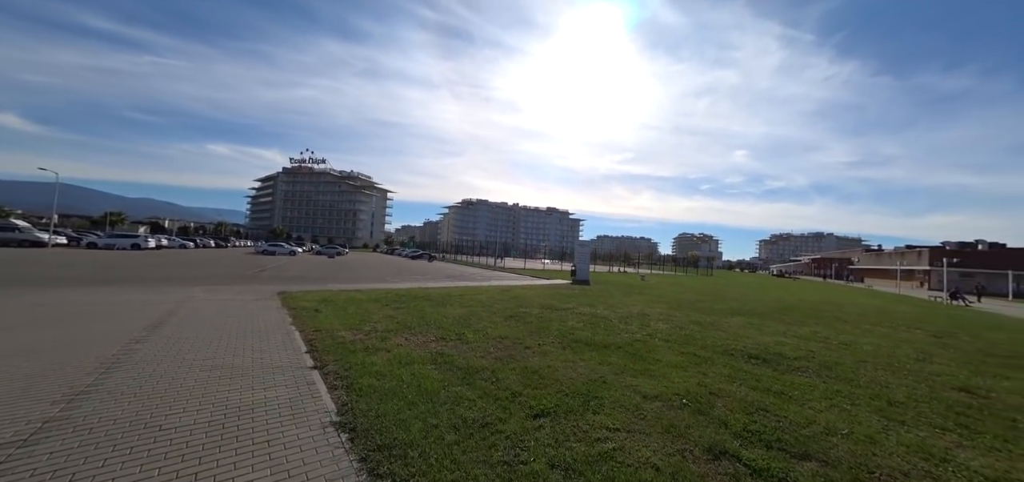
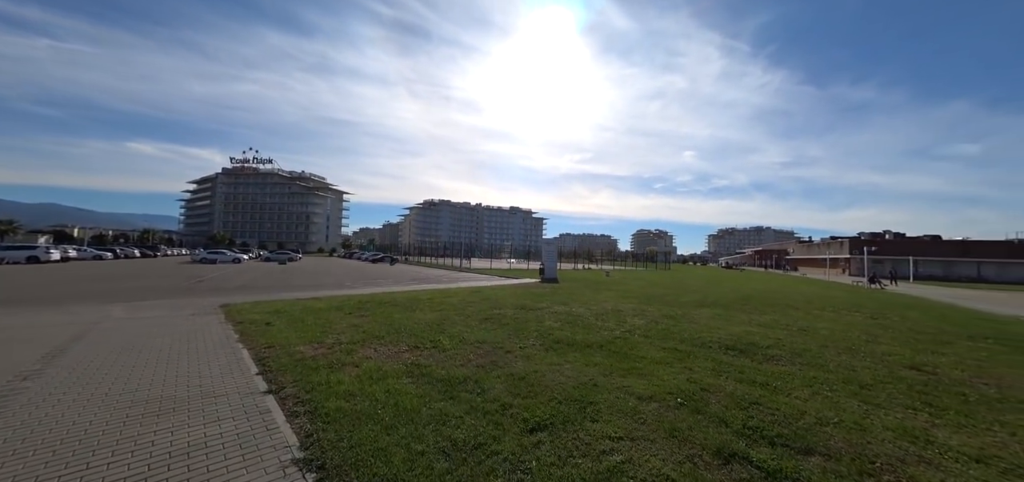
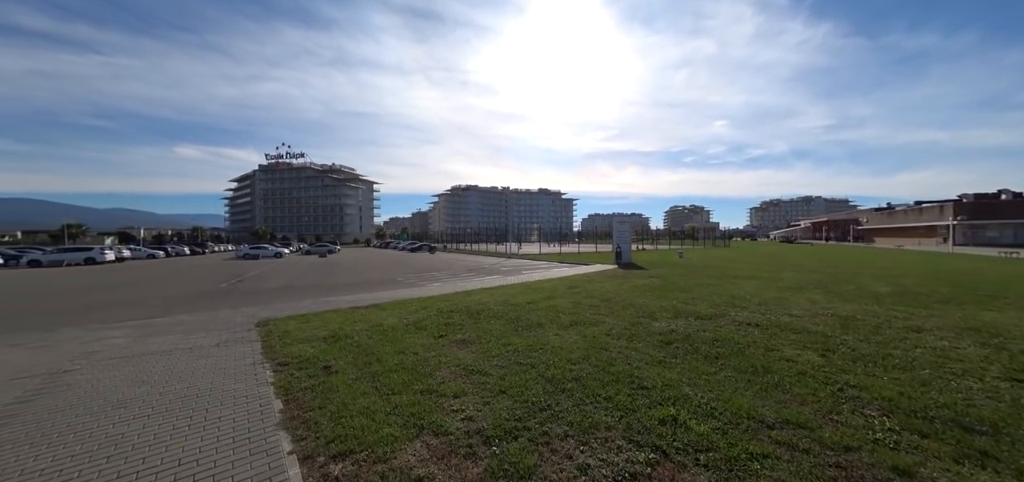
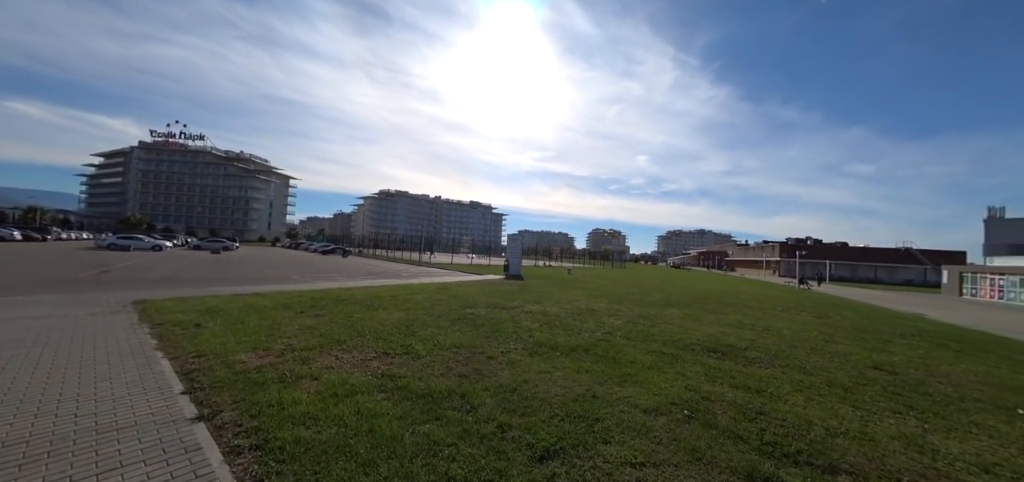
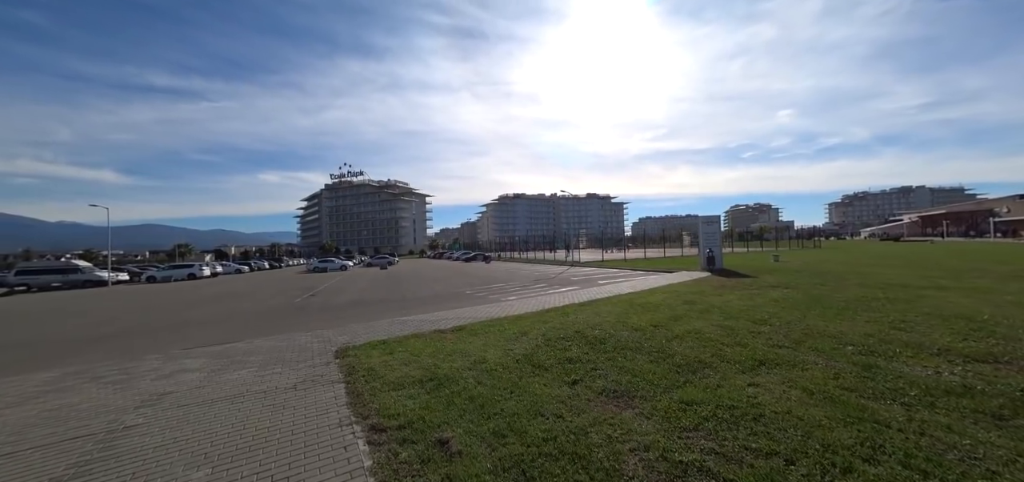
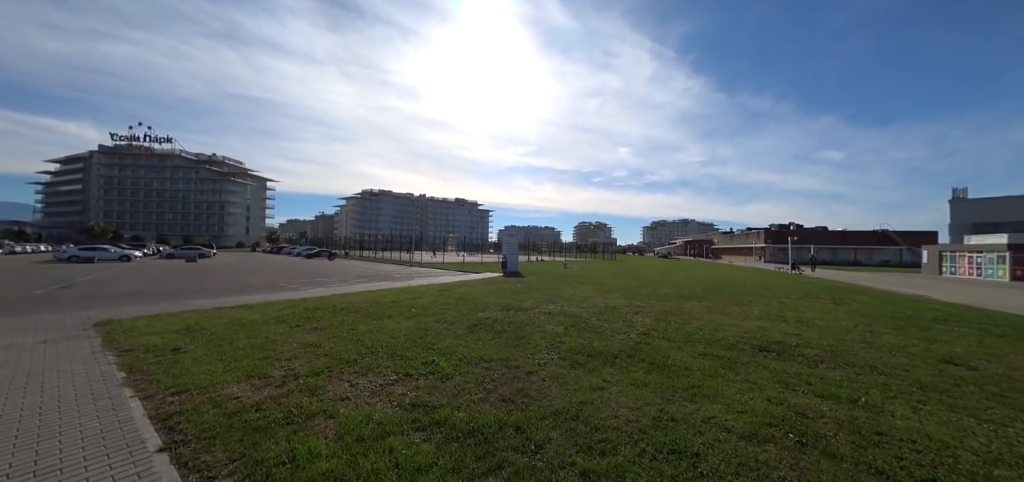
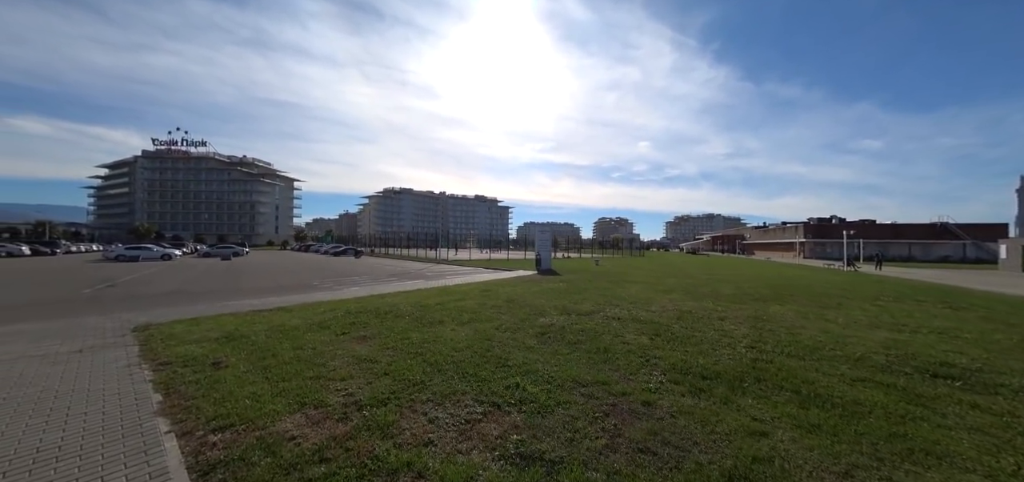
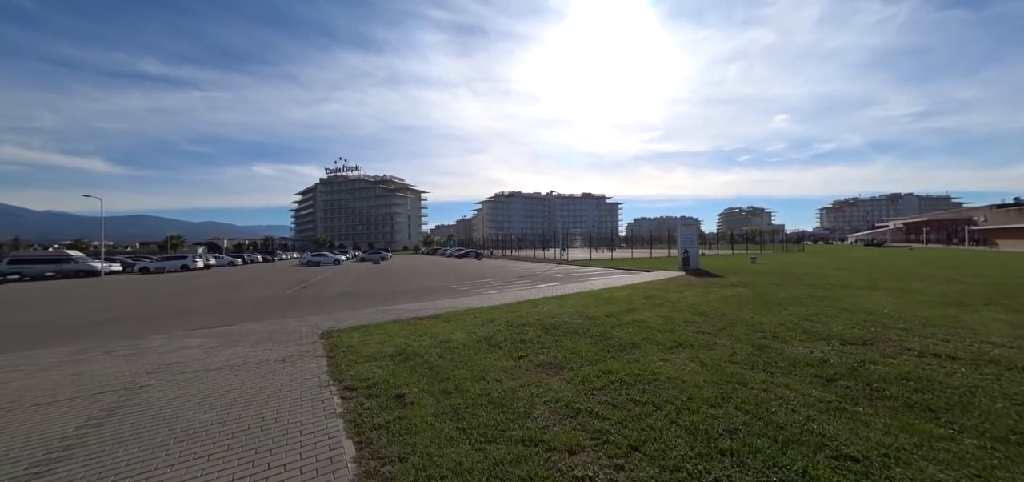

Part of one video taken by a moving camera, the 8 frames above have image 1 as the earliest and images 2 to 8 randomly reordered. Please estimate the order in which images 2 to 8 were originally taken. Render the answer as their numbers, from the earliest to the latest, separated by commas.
2, 4, 6, 7, 3, 8, 5
